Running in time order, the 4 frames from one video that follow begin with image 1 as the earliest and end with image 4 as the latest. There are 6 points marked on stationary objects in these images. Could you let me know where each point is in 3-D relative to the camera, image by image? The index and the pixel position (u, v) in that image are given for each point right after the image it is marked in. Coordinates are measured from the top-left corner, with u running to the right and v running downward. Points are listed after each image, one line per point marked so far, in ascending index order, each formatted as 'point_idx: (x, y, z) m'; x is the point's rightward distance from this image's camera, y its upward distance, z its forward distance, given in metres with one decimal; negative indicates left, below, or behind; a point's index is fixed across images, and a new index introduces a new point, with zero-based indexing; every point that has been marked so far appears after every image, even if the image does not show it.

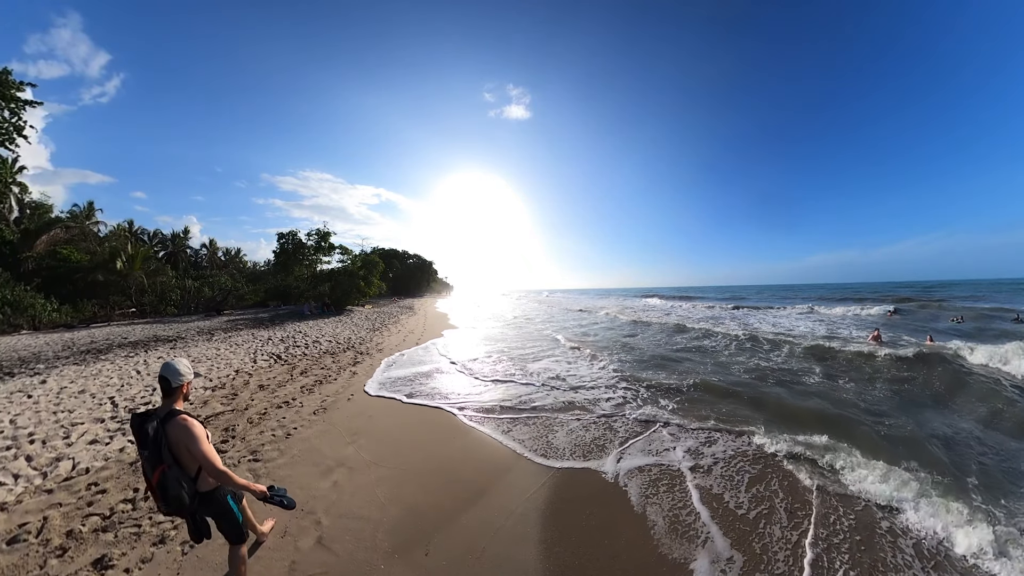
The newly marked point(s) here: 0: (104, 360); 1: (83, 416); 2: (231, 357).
0: (-11.0, -1.9, +9.6) m
1: (-8.2, -2.4, +6.9) m
2: (-6.8, -1.7, +8.7) m
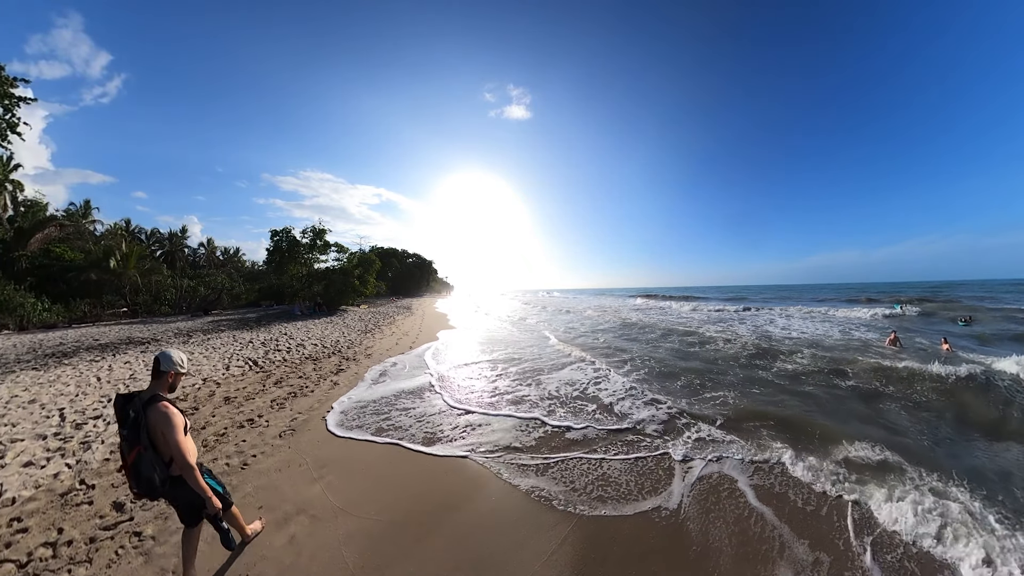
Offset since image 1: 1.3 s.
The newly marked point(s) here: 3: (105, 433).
0: (-10.8, -1.9, +8.7) m
1: (-8.1, -2.4, +5.9) m
2: (-6.6, -1.6, +7.7) m
3: (-6.7, -2.4, +6.0) m
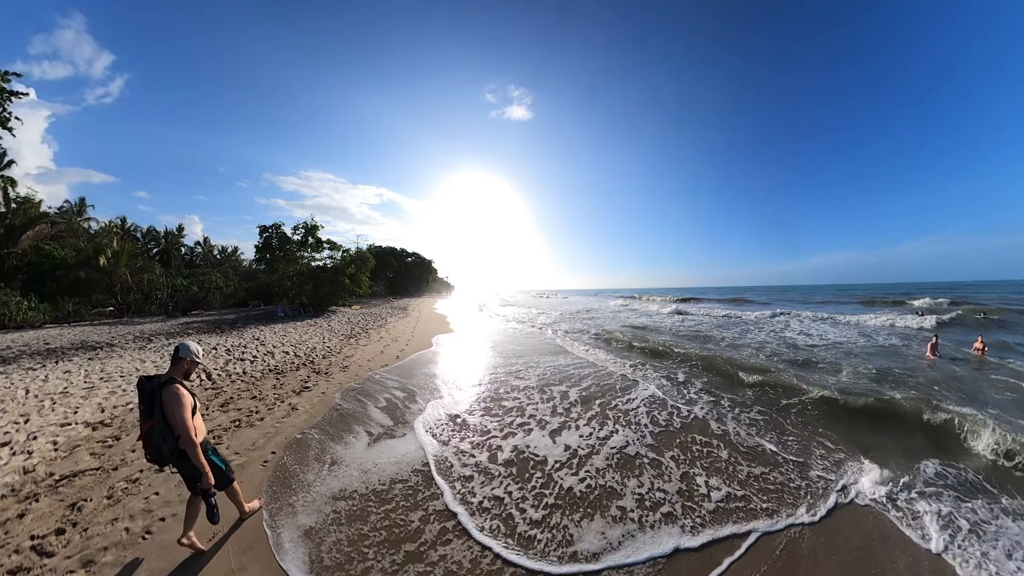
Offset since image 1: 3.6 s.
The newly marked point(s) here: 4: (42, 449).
0: (-10.7, -1.8, +7.5) m
1: (-7.9, -2.3, +4.7) m
2: (-6.5, -1.6, +6.5) m
3: (-6.6, -2.4, +4.7) m
4: (-6.6, -2.3, +5.1) m
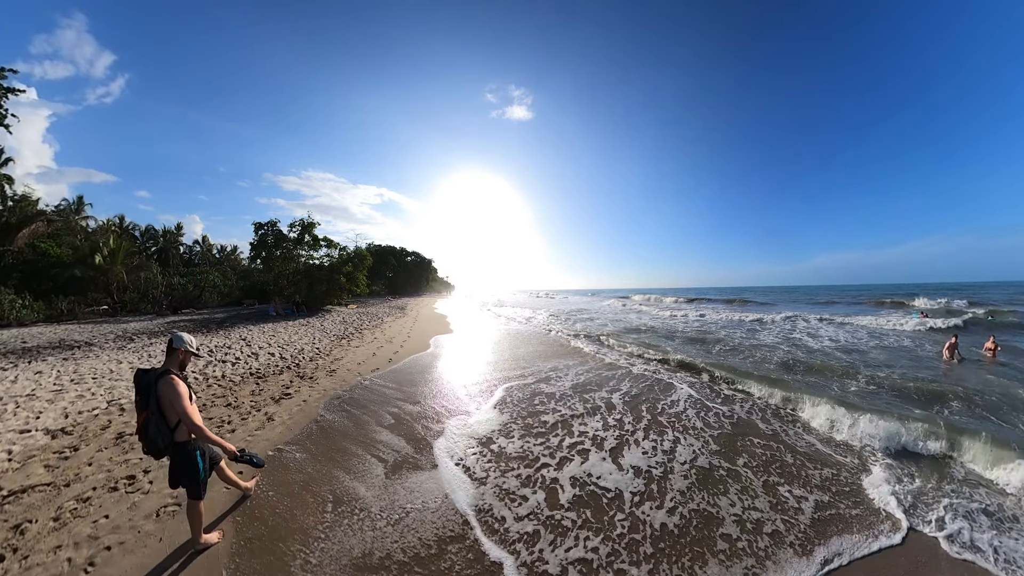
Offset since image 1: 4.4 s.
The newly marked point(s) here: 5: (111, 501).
0: (-10.7, -1.7, +6.9) m
1: (-7.9, -2.2, +4.1) m
2: (-6.5, -1.5, +5.9) m
3: (-6.6, -2.3, +4.2) m
4: (-6.6, -2.2, +4.6) m
5: (-4.3, -2.3, +3.8) m
